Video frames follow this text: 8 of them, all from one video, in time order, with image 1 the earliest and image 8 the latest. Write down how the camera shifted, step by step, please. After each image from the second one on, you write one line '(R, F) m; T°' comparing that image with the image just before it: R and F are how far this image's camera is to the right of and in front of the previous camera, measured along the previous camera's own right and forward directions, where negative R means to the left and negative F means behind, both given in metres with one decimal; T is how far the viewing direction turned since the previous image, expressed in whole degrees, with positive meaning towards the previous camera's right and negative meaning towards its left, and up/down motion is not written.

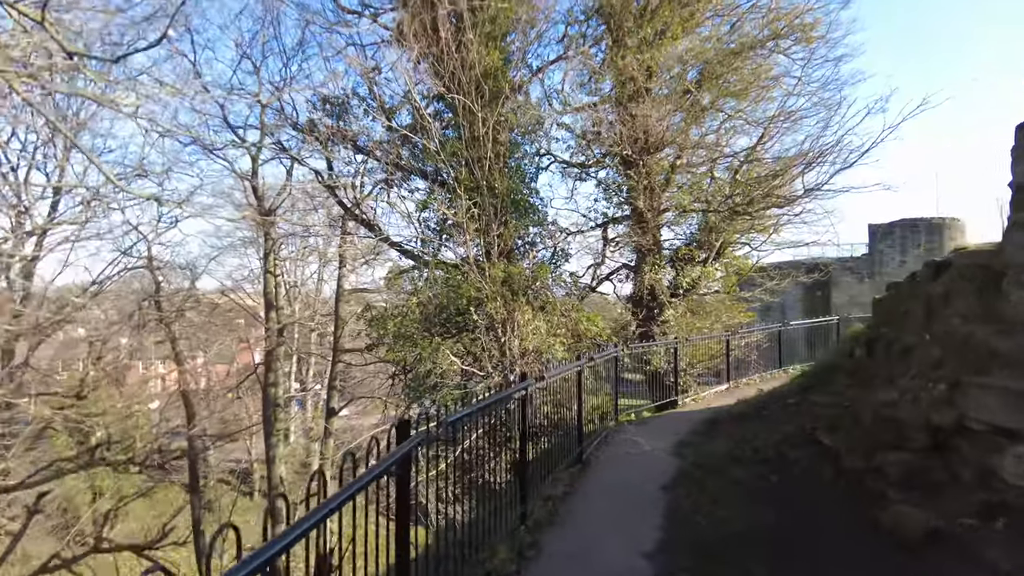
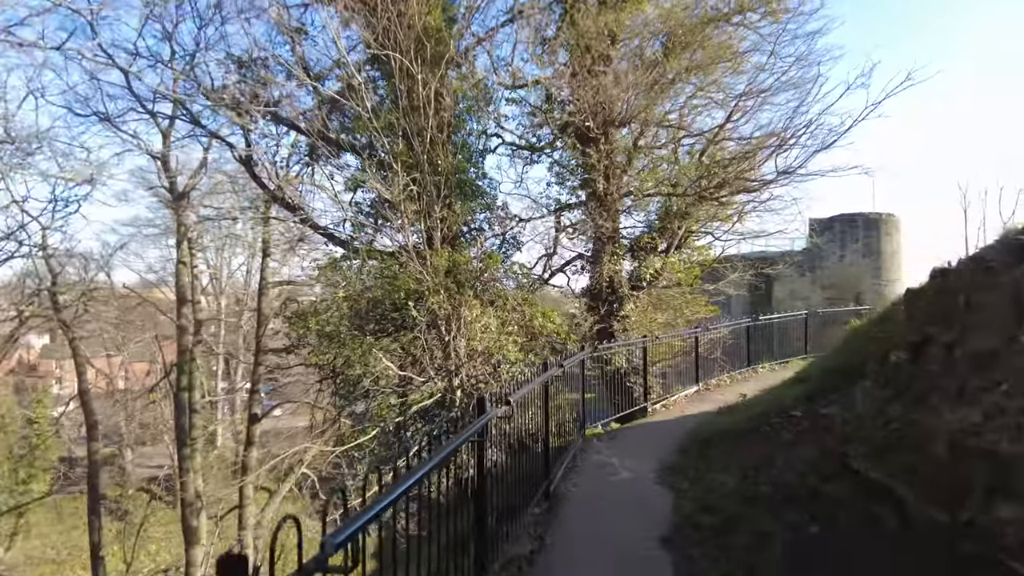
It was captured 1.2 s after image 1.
(0.0, +1.5) m; +5°
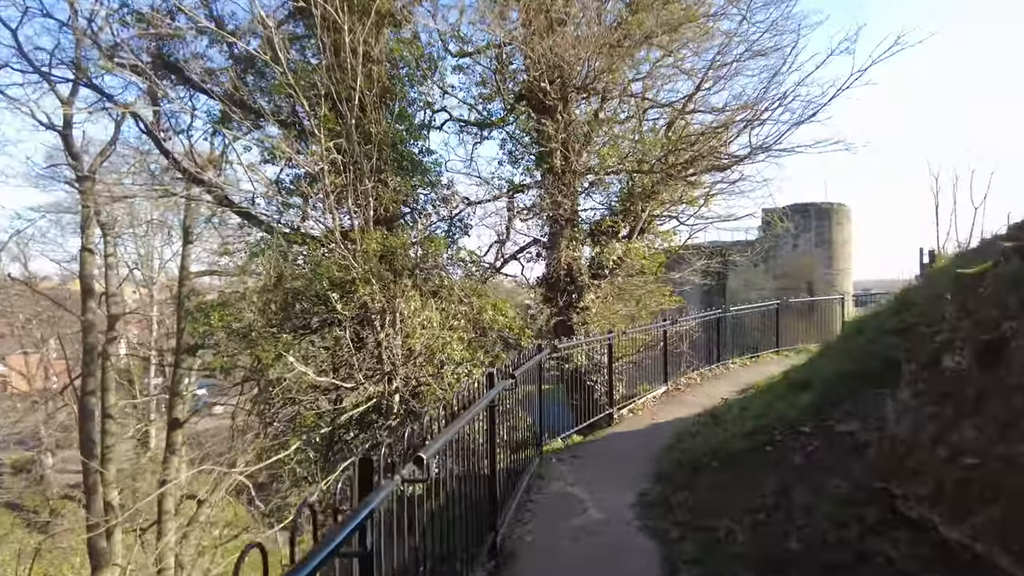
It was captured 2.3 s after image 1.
(+0.1, +1.4) m; +4°
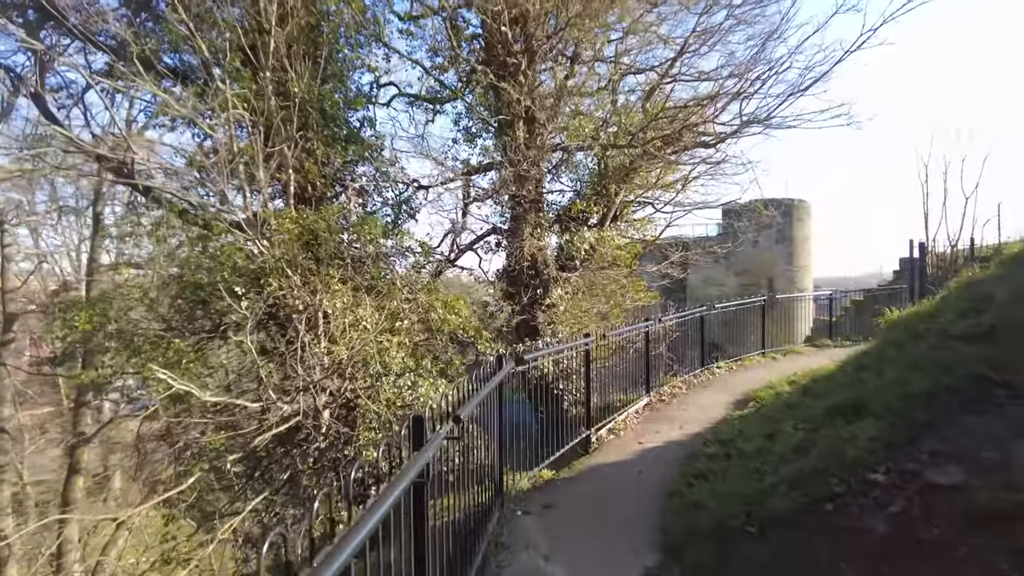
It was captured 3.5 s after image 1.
(+0.1, +1.6) m; +4°
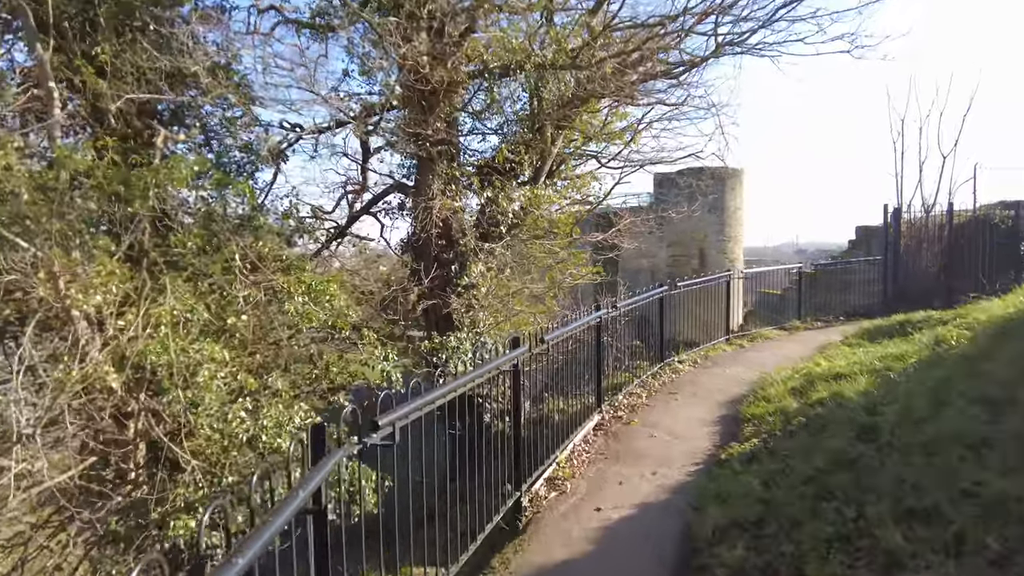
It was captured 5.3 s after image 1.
(+0.3, +2.4) m; +6°
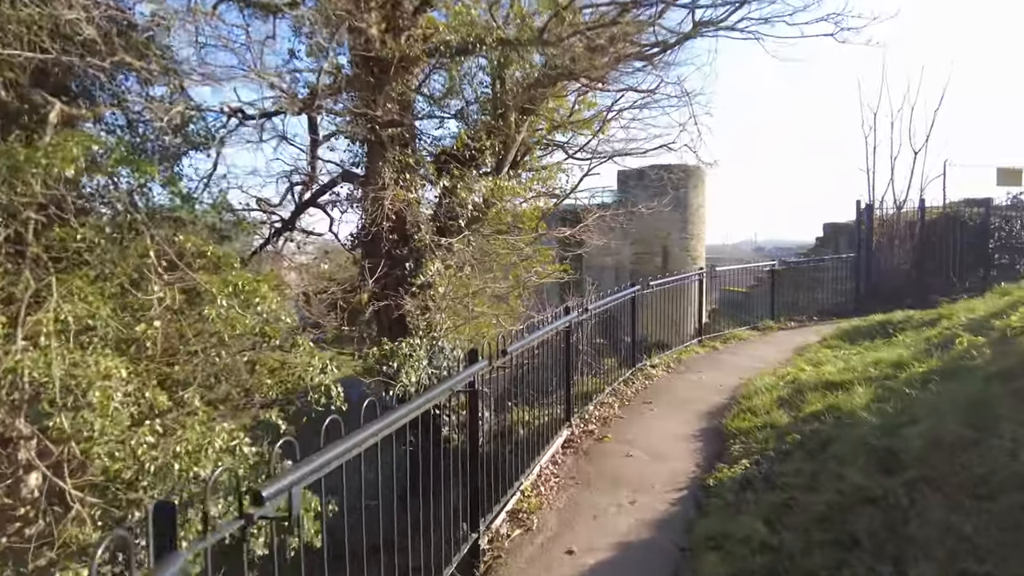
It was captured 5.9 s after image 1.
(0.0, +0.6) m; +3°
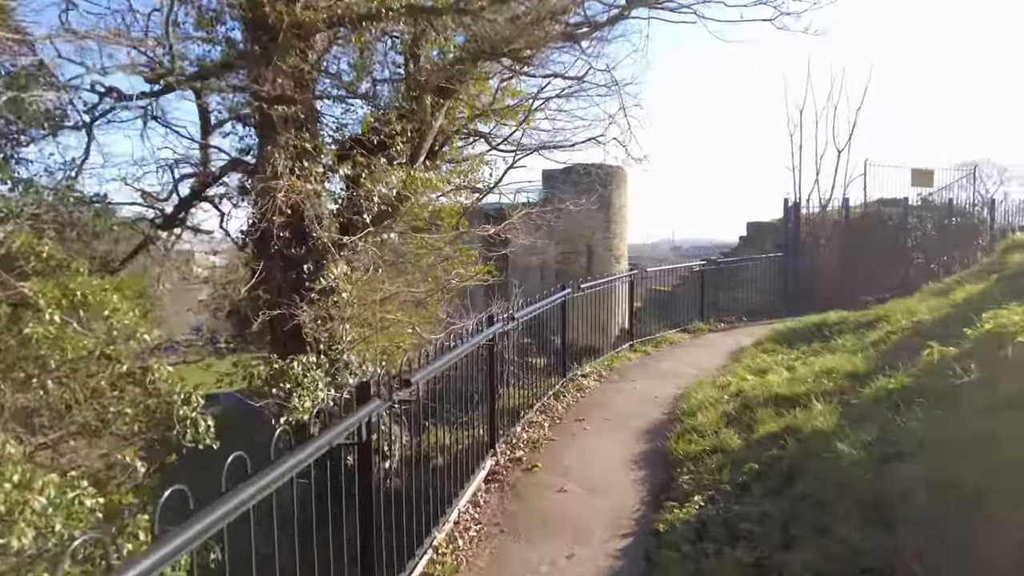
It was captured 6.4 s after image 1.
(+0.1, +0.7) m; +6°
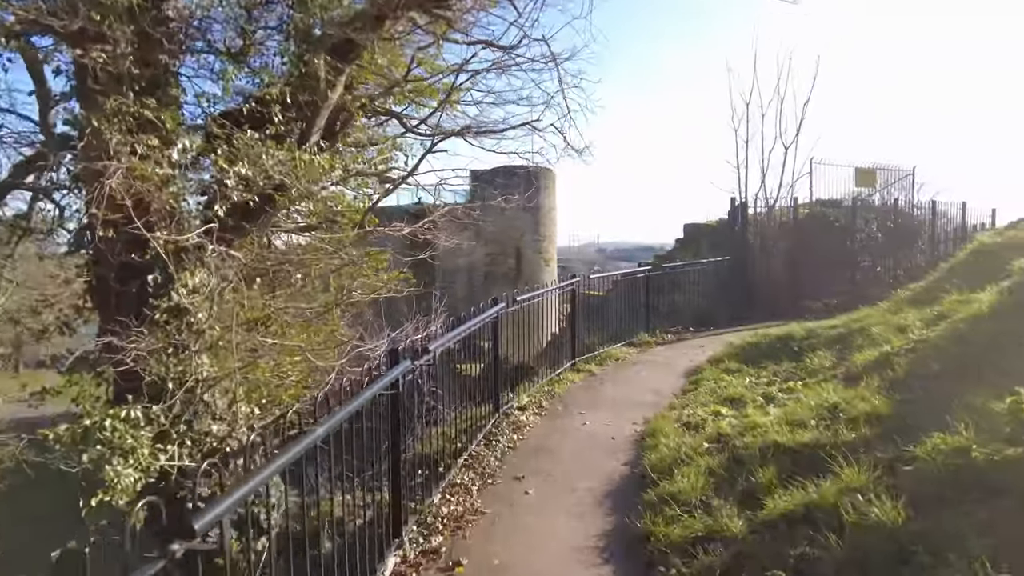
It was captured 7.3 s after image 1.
(+0.1, +1.3) m; +6°
